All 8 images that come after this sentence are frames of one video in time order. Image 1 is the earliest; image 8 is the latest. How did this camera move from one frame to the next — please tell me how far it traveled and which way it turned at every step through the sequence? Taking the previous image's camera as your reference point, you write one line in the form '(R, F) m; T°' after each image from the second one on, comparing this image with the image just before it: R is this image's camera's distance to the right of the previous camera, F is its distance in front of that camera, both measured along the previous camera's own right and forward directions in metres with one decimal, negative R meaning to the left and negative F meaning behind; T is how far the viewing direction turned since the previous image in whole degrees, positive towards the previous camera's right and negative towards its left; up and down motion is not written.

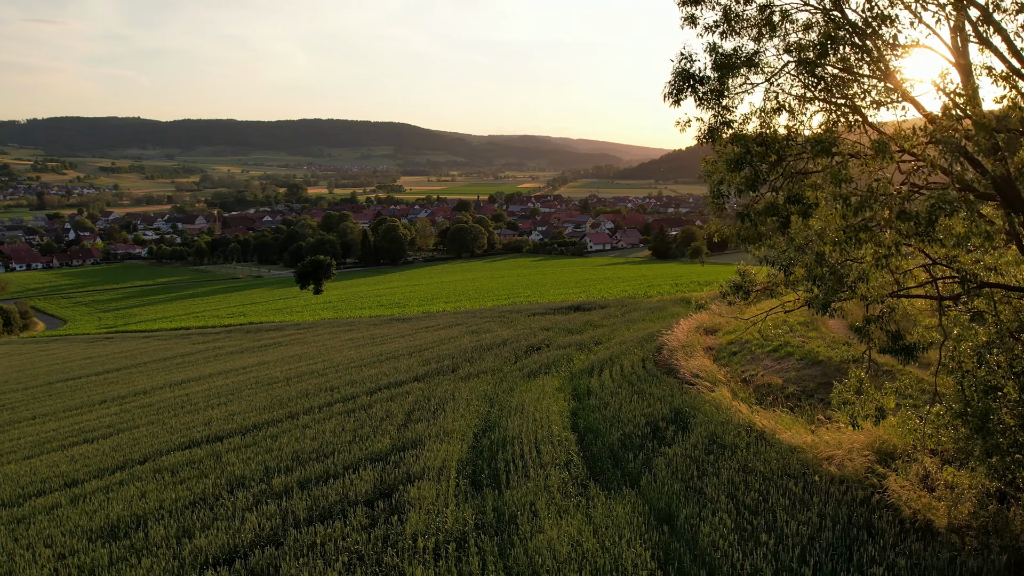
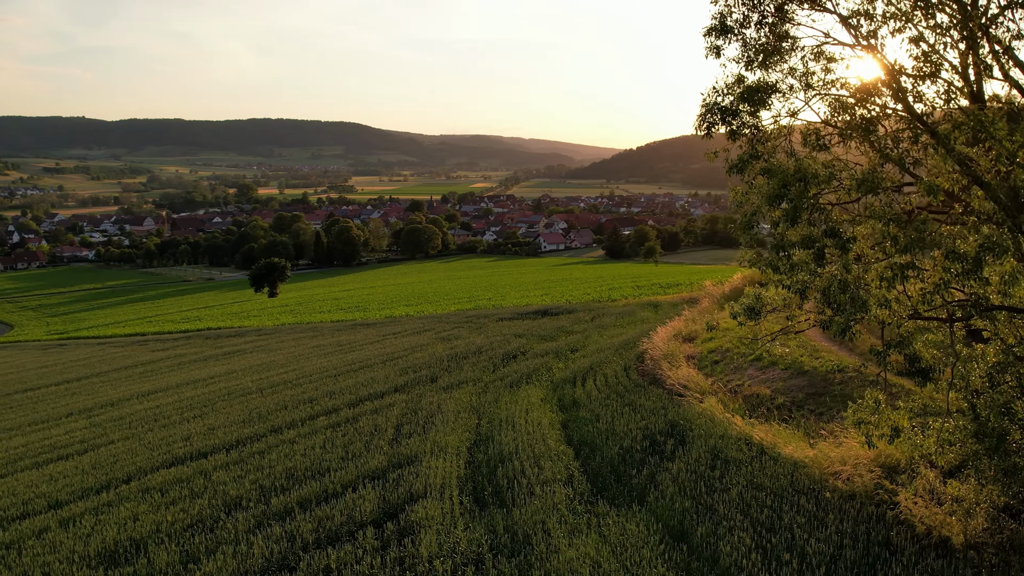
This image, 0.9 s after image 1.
(-0.4, 0.0) m; +3°
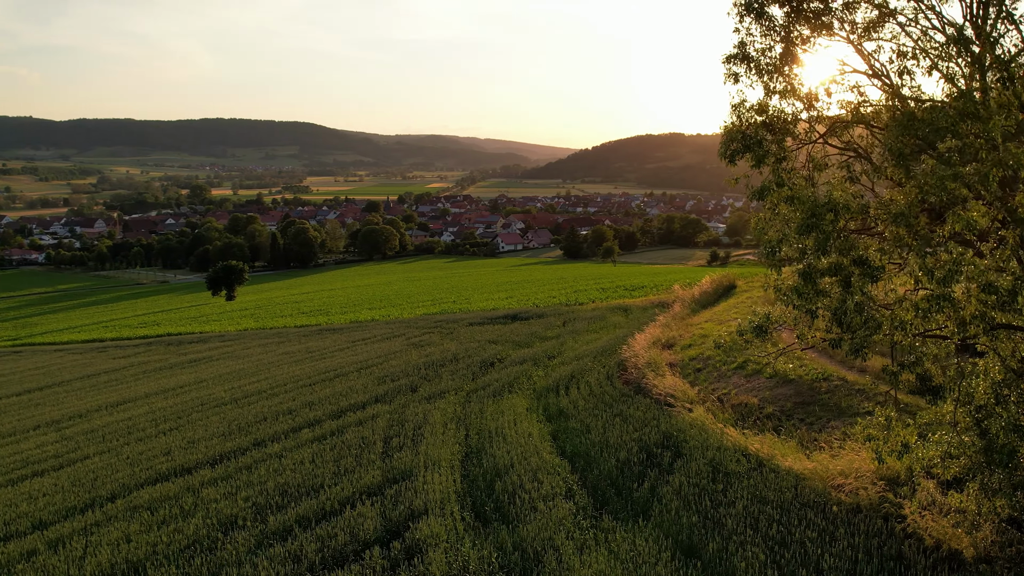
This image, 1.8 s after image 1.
(-0.4, 0.0) m; +3°
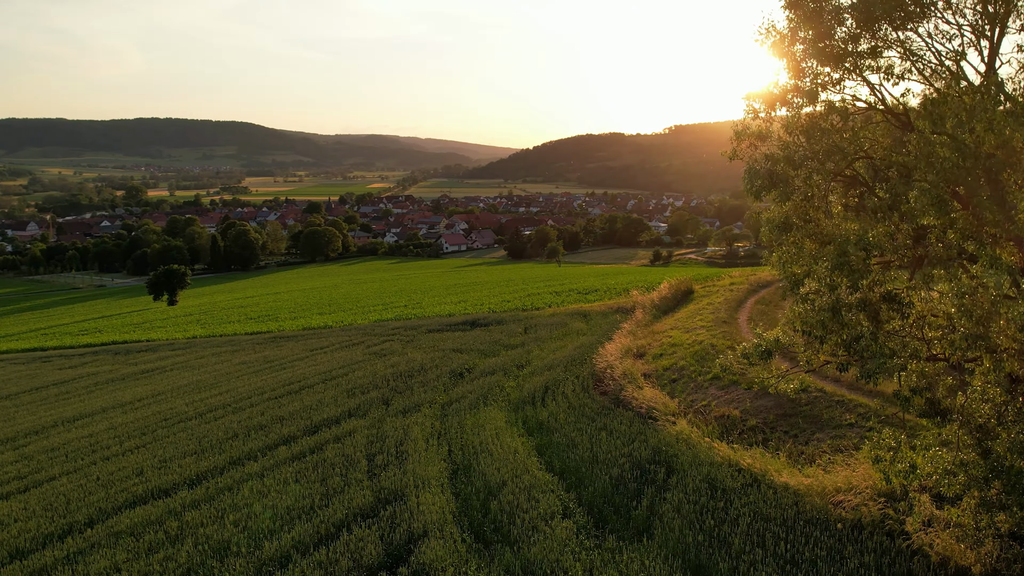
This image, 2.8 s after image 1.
(-0.5, 0.0) m; +4°
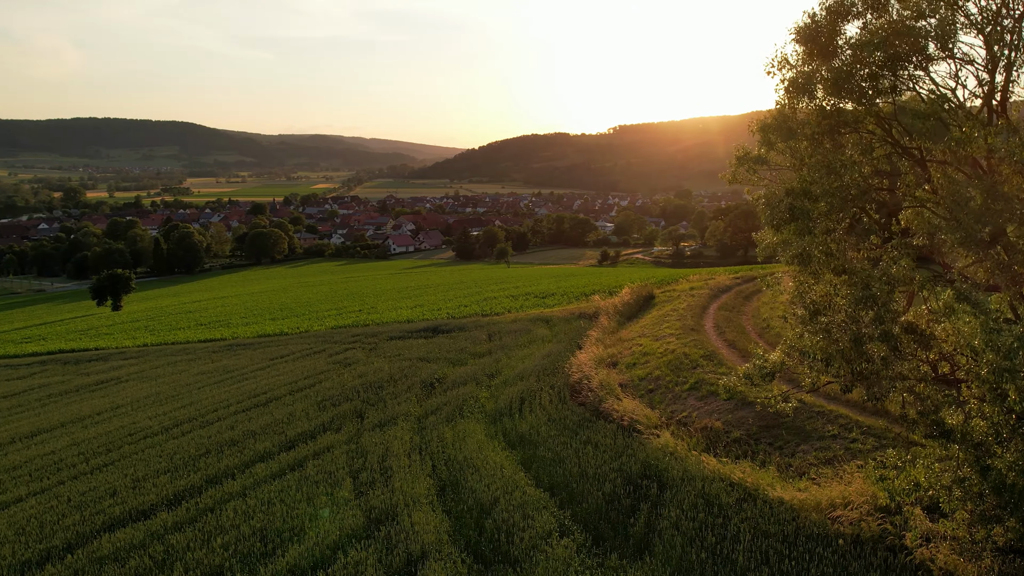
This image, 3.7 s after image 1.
(-0.4, 0.0) m; +3°
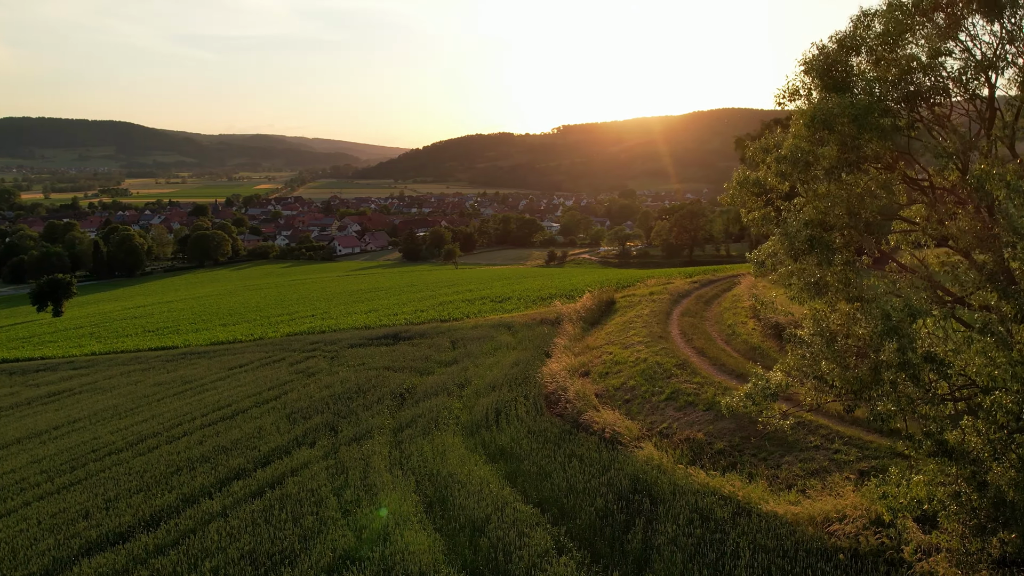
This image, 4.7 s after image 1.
(-0.5, 0.0) m; +3°
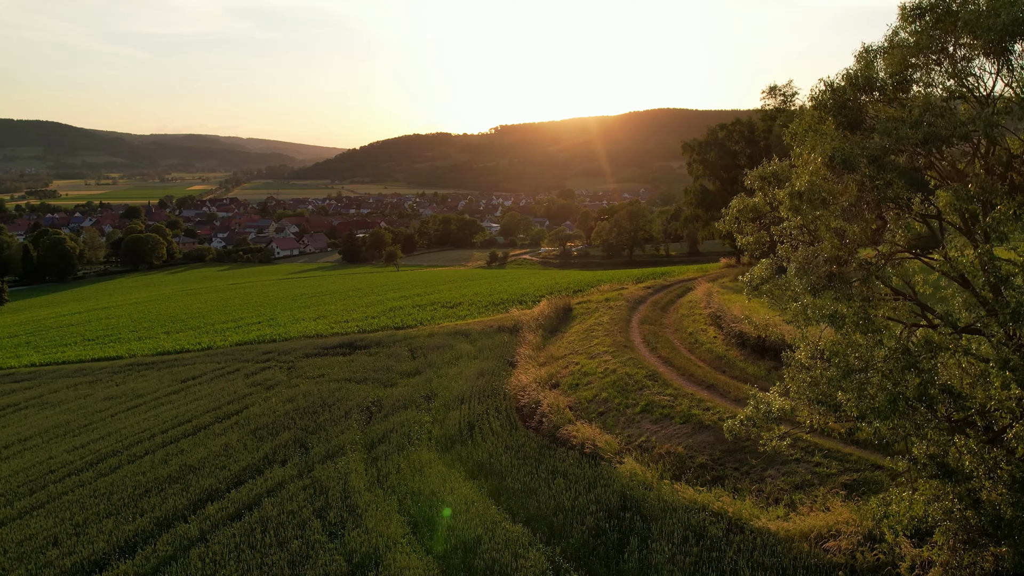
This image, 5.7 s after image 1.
(-0.5, 0.0) m; +4°
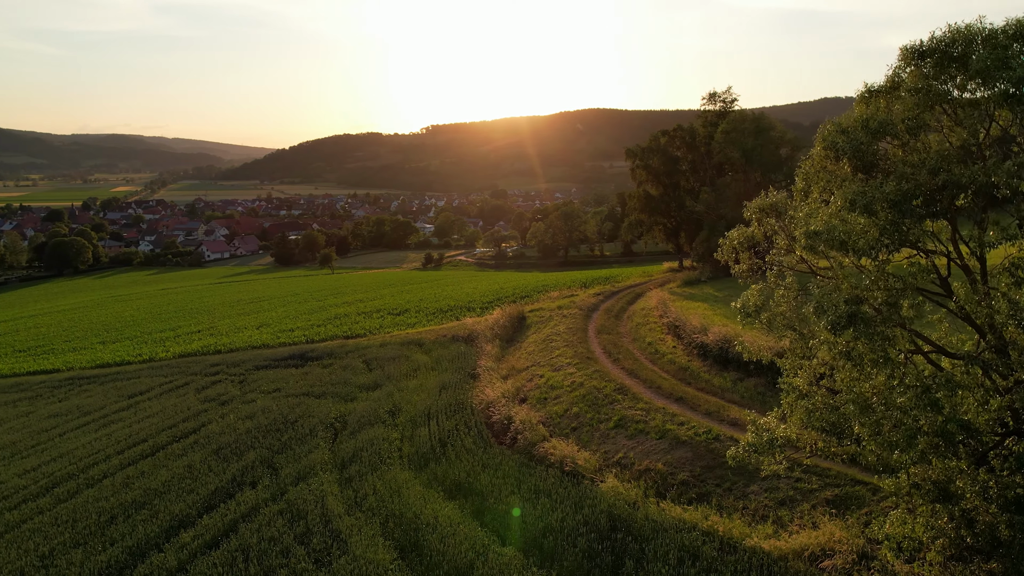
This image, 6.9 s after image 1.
(-0.6, 0.0) m; +4°
